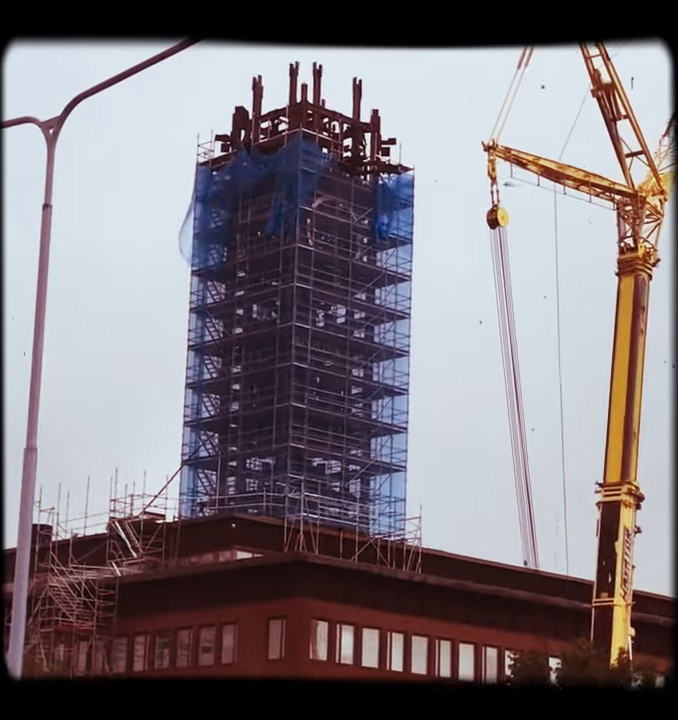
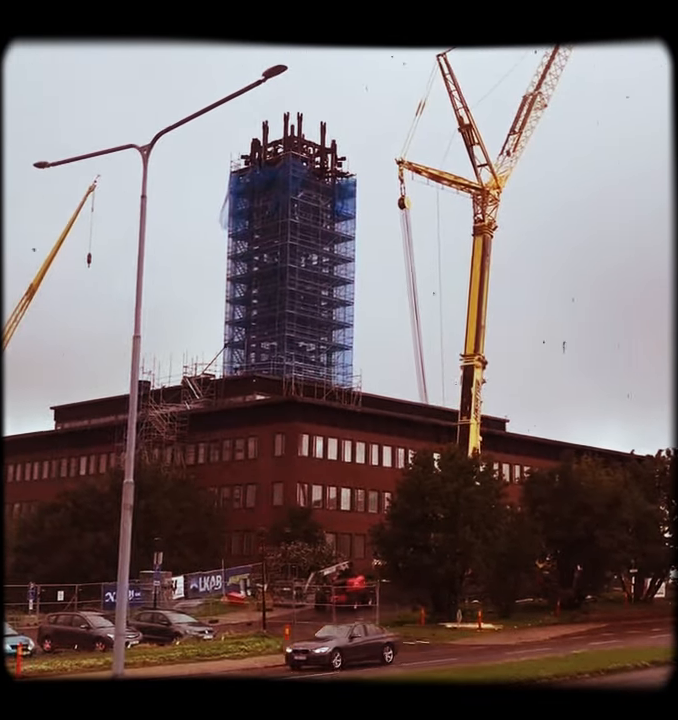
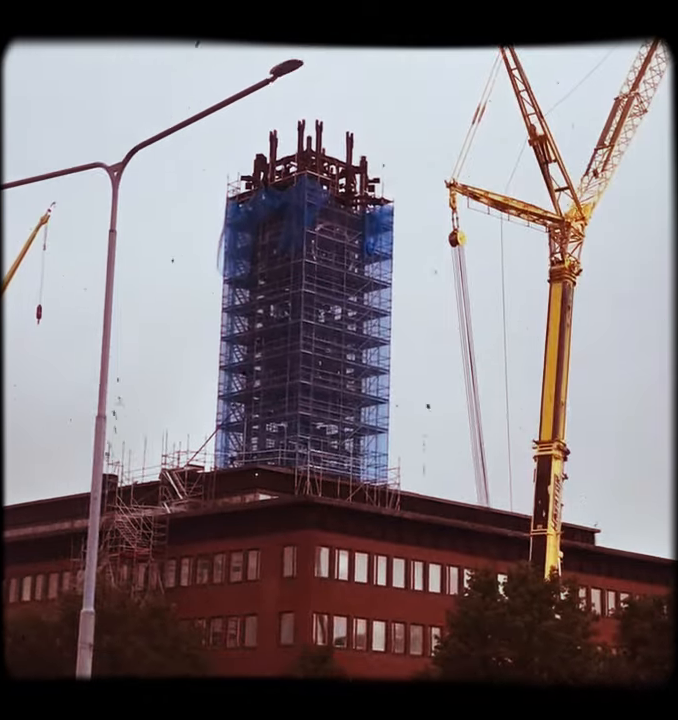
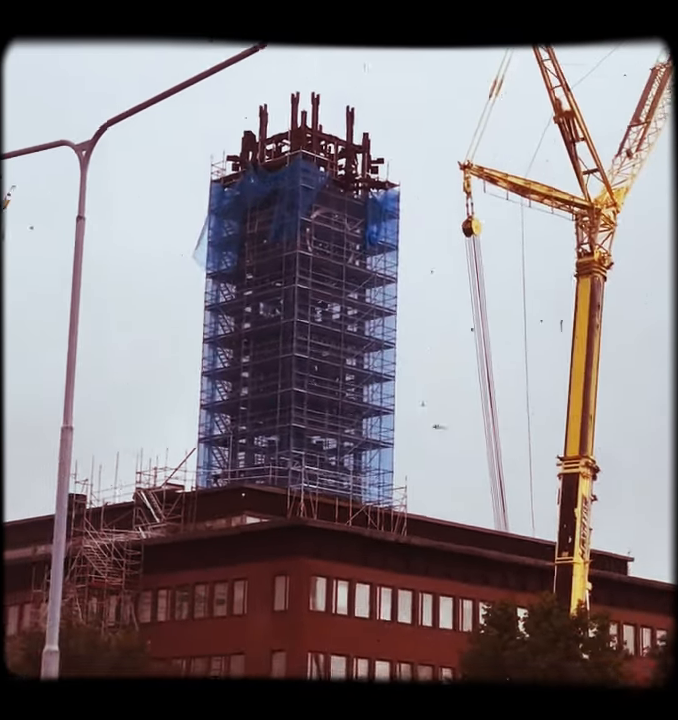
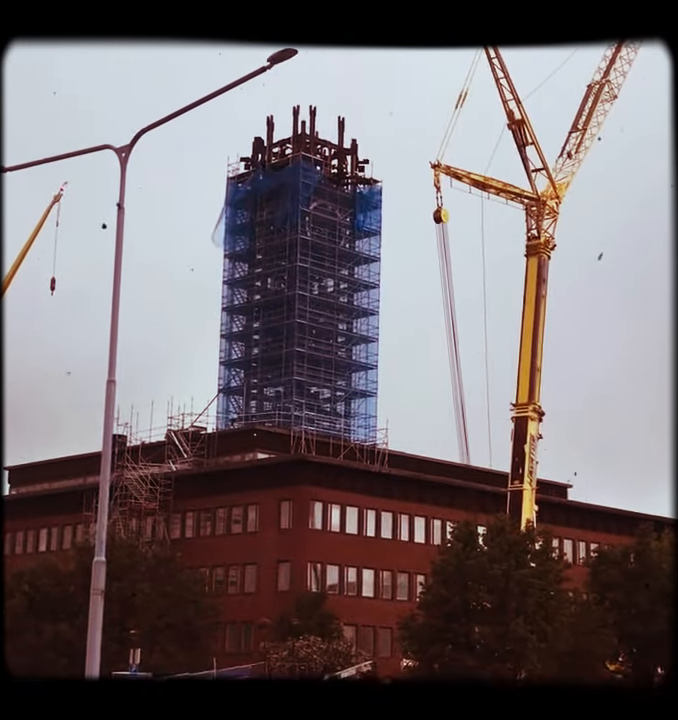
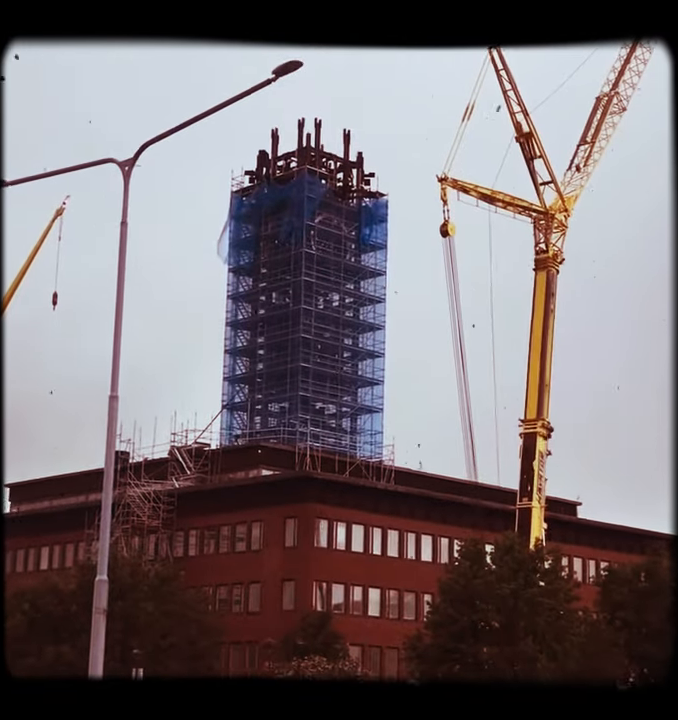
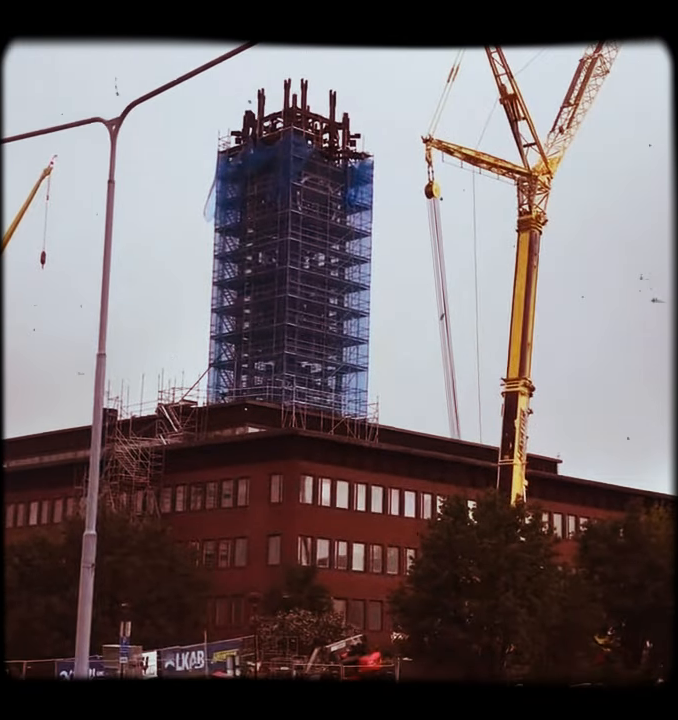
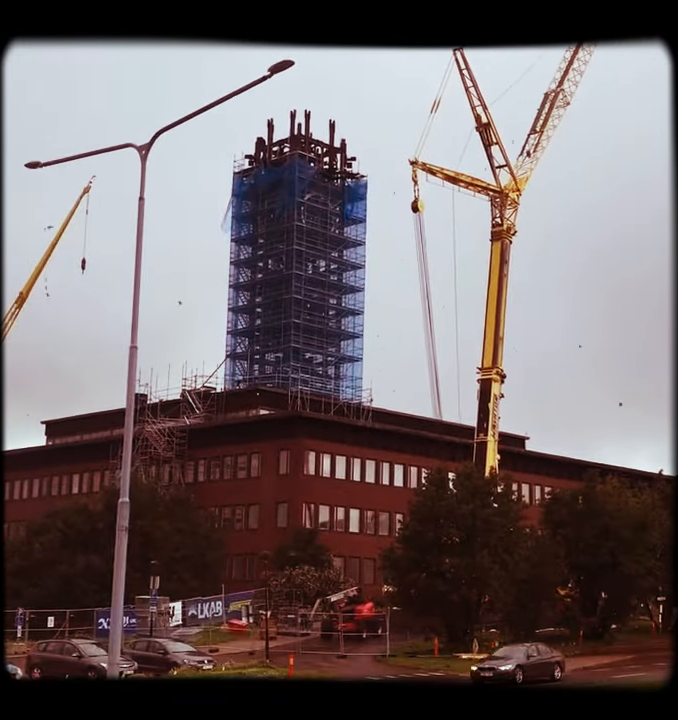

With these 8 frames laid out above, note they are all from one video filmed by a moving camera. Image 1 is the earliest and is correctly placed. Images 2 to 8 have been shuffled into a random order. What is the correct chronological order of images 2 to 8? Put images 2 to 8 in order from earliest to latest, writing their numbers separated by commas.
4, 3, 6, 5, 7, 8, 2
